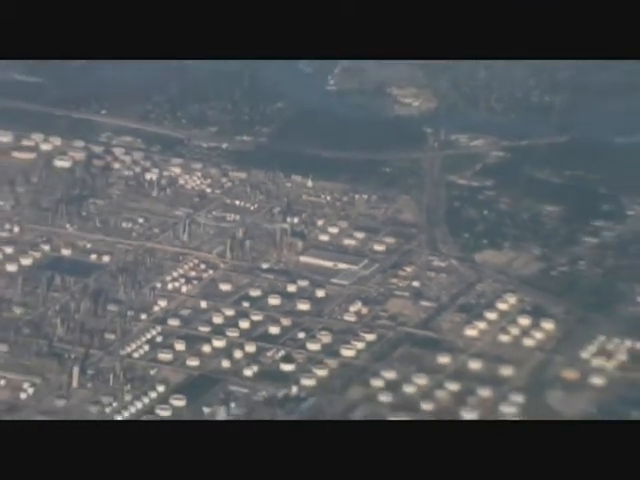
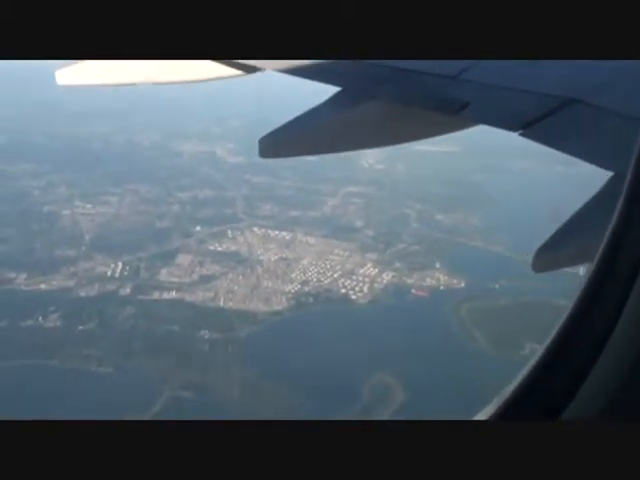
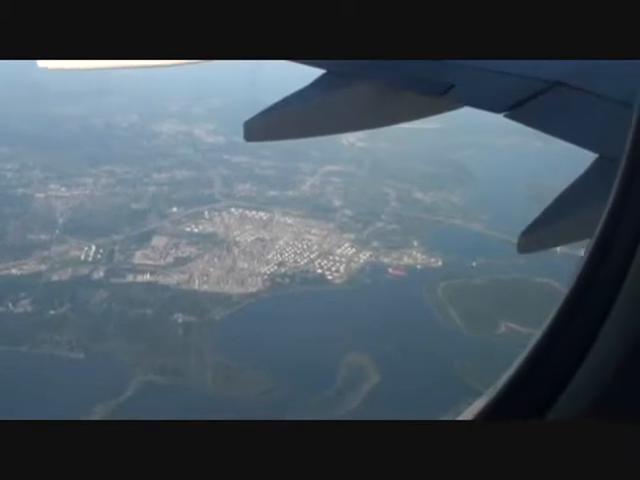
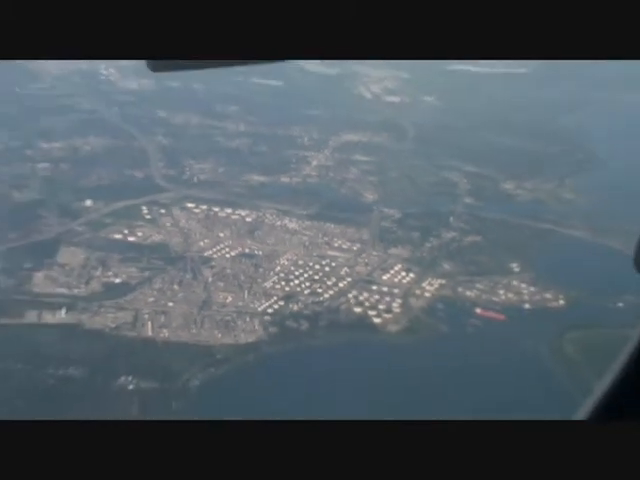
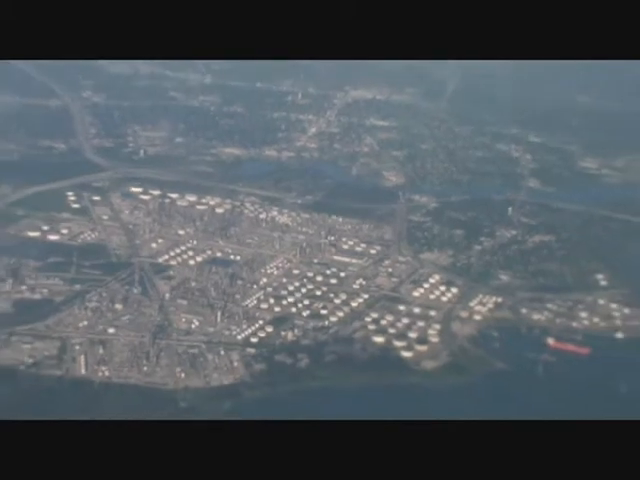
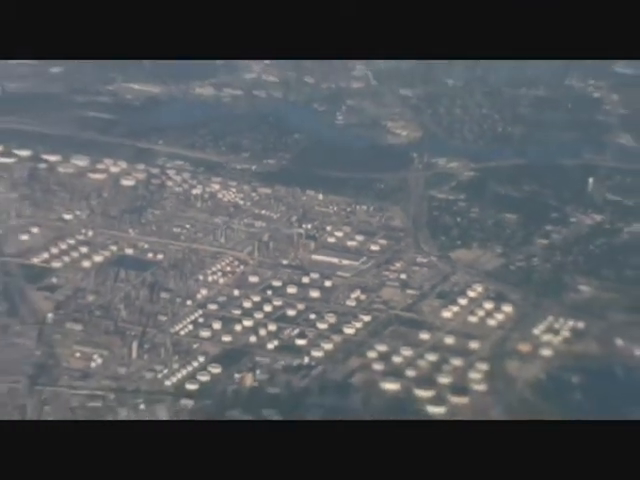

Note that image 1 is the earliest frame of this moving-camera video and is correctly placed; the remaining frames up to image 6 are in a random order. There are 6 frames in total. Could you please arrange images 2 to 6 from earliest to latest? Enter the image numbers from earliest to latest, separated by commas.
6, 5, 4, 2, 3
